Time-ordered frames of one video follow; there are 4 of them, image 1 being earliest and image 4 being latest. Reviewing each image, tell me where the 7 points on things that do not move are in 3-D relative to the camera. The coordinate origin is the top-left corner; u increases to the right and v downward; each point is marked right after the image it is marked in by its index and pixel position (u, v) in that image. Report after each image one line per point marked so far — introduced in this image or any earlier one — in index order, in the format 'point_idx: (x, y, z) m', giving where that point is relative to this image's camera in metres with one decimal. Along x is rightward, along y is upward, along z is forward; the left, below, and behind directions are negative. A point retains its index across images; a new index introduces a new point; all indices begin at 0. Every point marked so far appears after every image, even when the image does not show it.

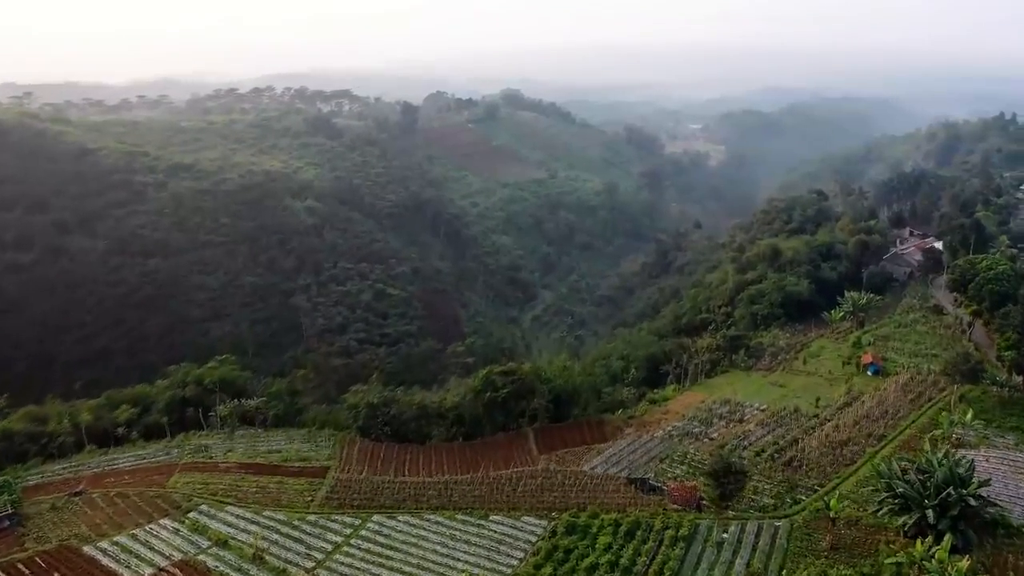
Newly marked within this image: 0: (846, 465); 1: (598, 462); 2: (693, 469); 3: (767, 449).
0: (+8.8, -4.6, +18.8) m
1: (+2.4, -4.9, +20.0) m
2: (+4.9, -4.9, +19.3) m
3: (+7.1, -4.5, +20.0) m
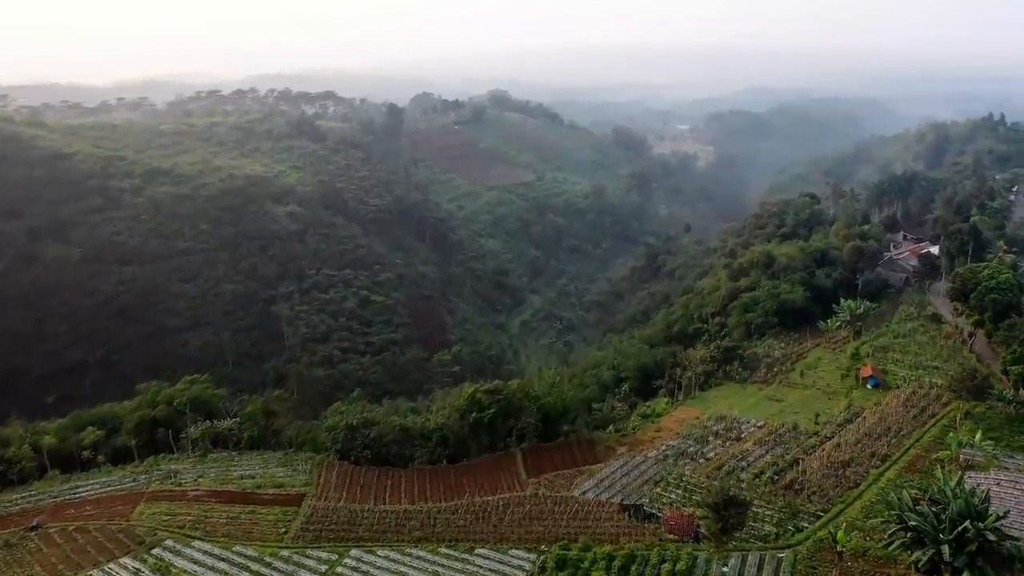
0: (+8.4, -5.0, +17.9) m
1: (+2.1, -5.3, +19.0) m
2: (+4.5, -5.2, +18.4) m
3: (+6.8, -4.8, +19.1) m
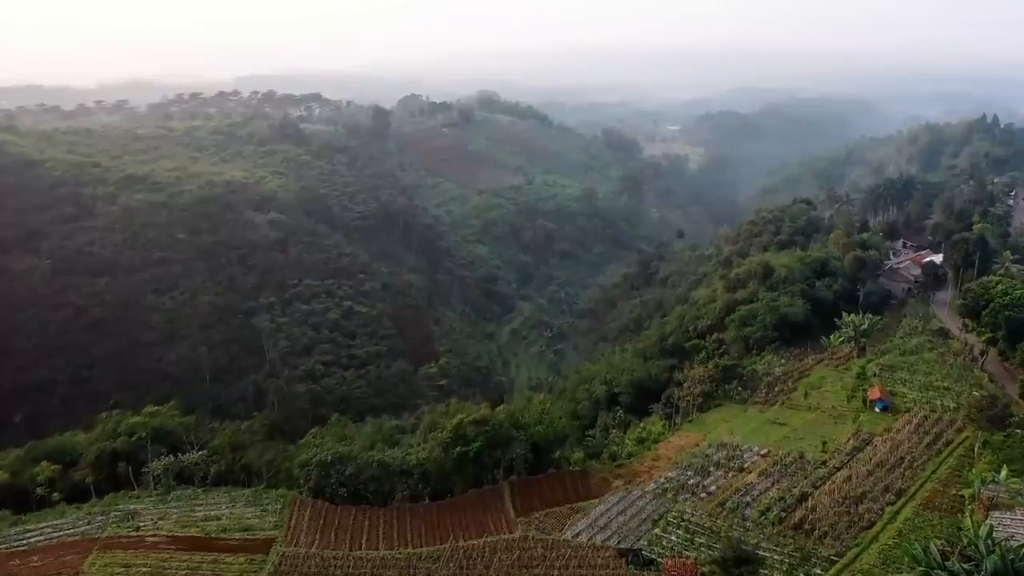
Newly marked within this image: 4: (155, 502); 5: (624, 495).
0: (+8.1, -5.6, +16.6) m
1: (+1.7, -5.9, +17.6) m
2: (+4.2, -5.8, +17.0) m
3: (+6.5, -5.4, +17.7) m
4: (-9.6, -5.7, +19.2) m
5: (+3.0, -5.5, +18.9) m
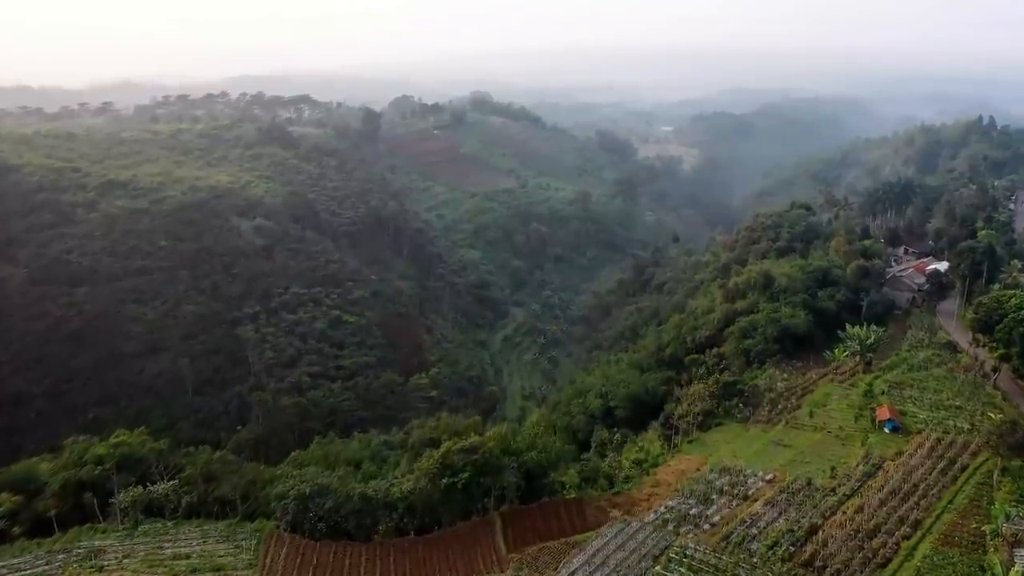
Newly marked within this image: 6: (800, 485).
0: (+7.9, -6.0, +15.5) m
1: (+1.5, -6.3, +16.4) m
2: (+4.0, -6.3, +15.8) m
3: (+6.3, -5.9, +16.6) m
4: (-9.8, -6.3, +17.9) m
5: (+2.7, -6.0, +17.8) m
6: (+7.6, -5.2, +18.9) m
